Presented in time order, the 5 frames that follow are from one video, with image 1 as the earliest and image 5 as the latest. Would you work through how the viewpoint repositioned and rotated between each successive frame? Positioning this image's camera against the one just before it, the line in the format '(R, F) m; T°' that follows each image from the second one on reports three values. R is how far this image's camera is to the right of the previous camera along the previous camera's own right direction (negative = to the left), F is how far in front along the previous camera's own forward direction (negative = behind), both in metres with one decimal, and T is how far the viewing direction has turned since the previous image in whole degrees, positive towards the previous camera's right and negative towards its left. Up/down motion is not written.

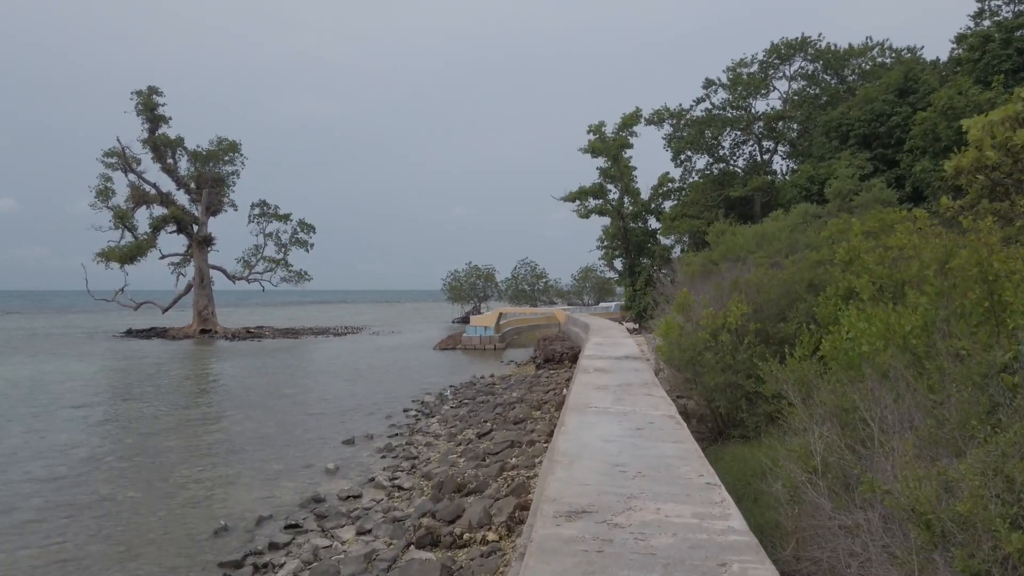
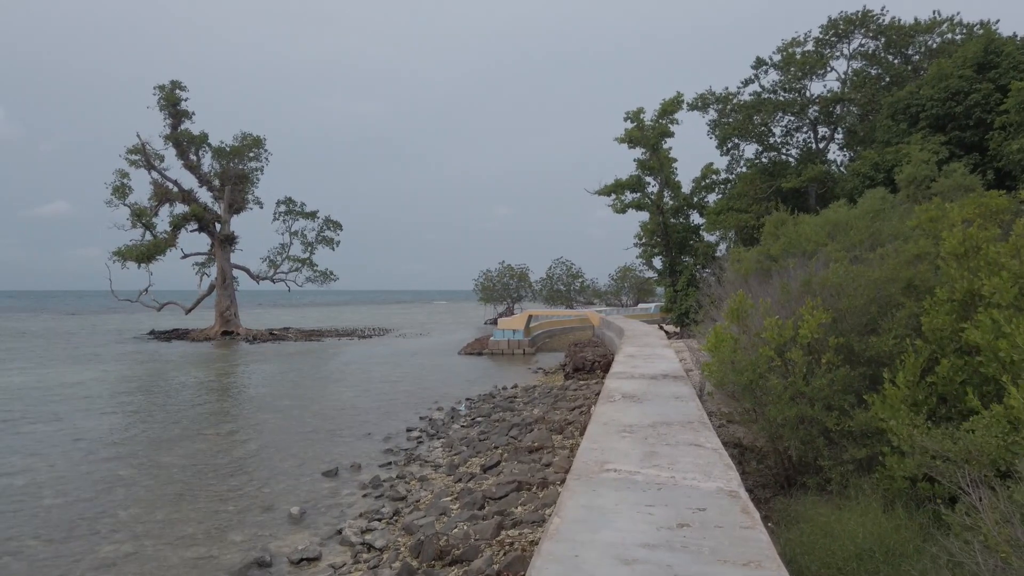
(+0.4, +2.1) m; -4°
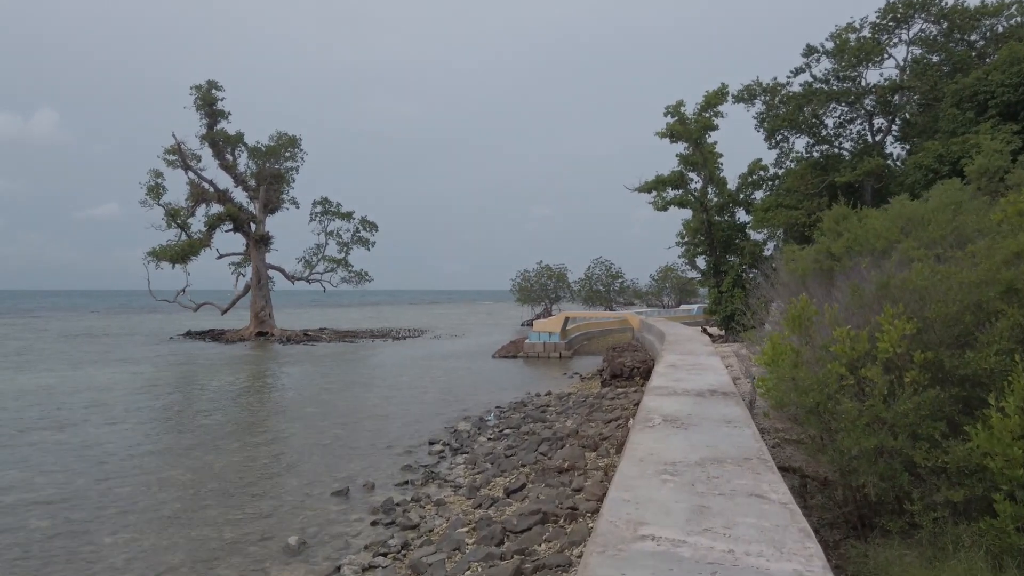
(+0.2, +1.0) m; -4°
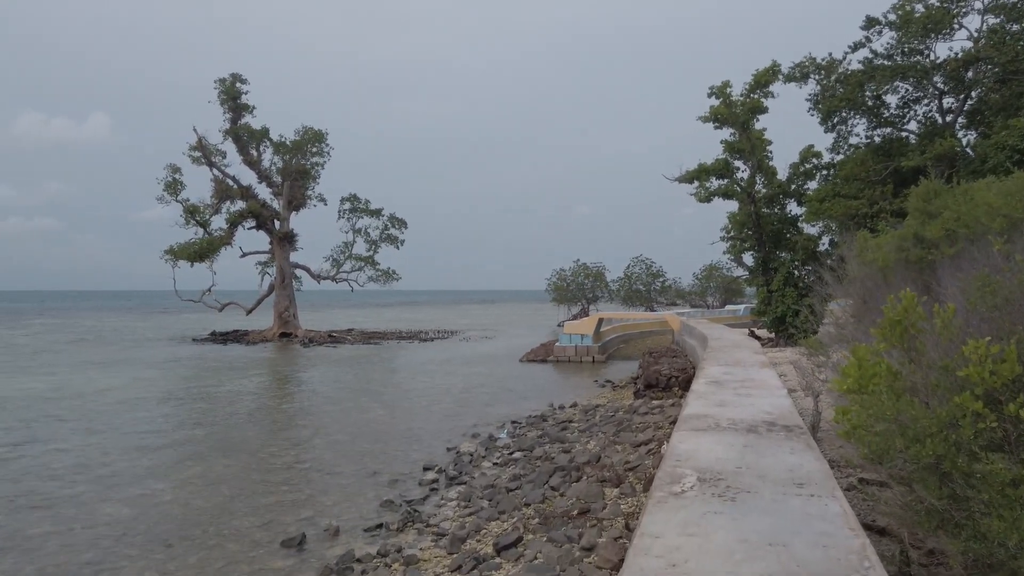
(+0.5, +2.0) m; -4°
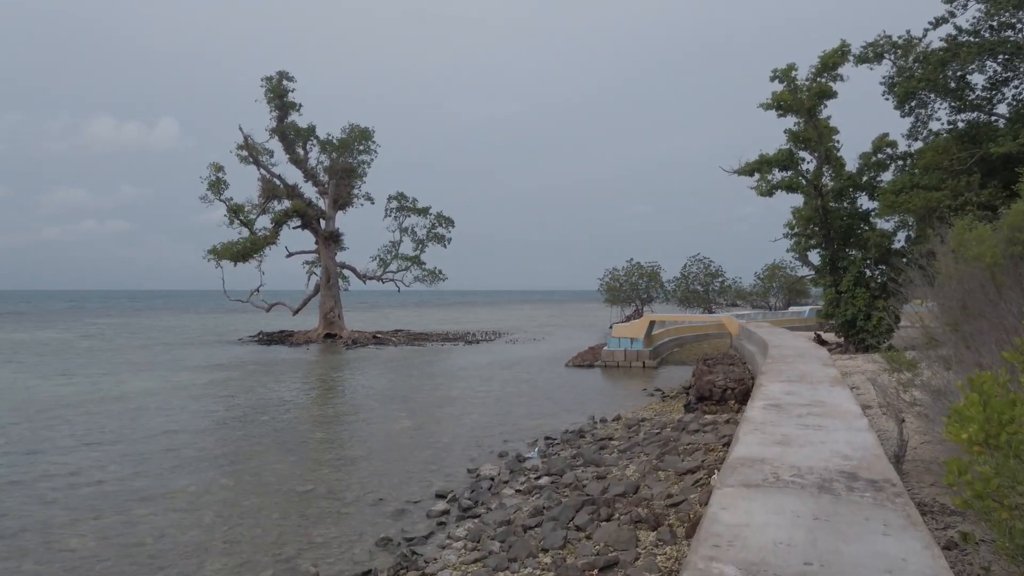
(+0.4, +1.3) m; -5°
